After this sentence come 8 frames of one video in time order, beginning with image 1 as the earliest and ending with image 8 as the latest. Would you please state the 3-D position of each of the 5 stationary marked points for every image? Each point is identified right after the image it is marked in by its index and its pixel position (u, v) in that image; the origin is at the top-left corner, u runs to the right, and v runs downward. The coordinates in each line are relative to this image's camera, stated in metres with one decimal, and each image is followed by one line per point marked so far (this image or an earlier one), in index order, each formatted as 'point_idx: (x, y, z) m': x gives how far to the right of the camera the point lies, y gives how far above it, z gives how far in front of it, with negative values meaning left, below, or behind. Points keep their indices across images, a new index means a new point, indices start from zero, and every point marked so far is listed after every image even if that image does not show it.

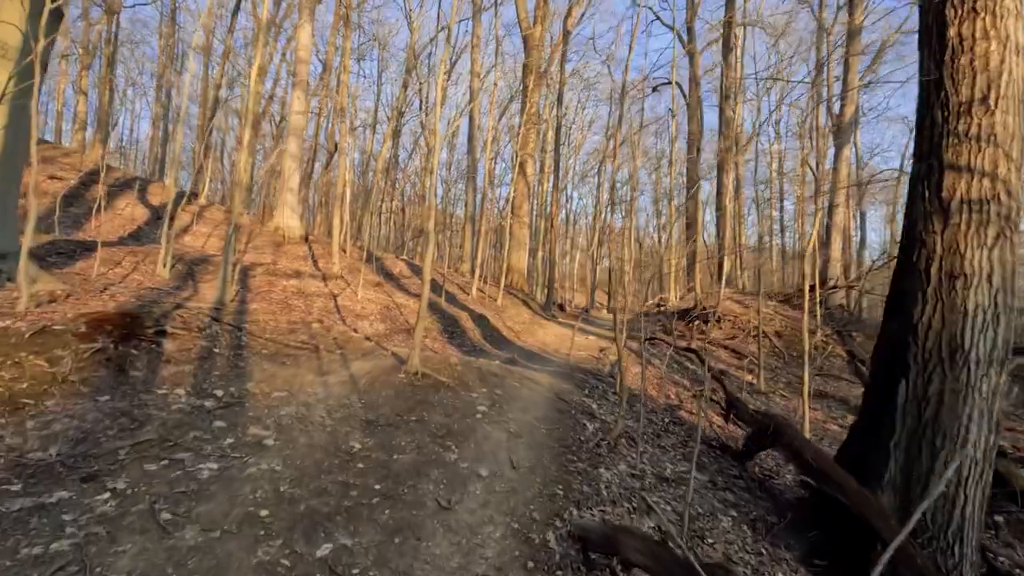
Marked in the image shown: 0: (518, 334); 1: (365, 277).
0: (+0.2, -1.2, +14.6) m
1: (-4.5, +0.3, +17.0) m
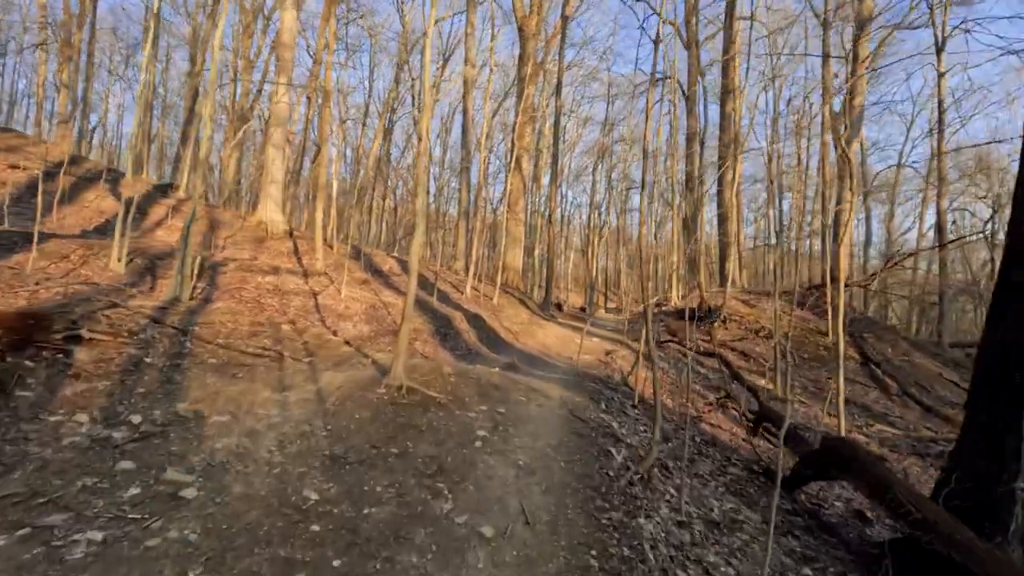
0: (+0.1, -1.1, +13.5) m
1: (-4.6, +0.4, +15.9) m
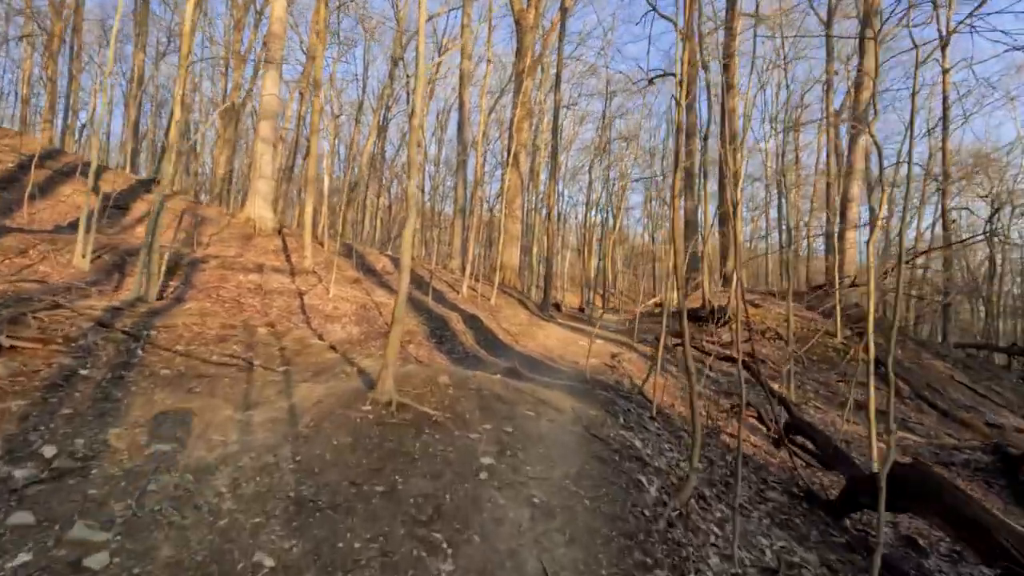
0: (+0.1, -1.1, +12.8) m
1: (-4.6, +0.4, +15.1) m
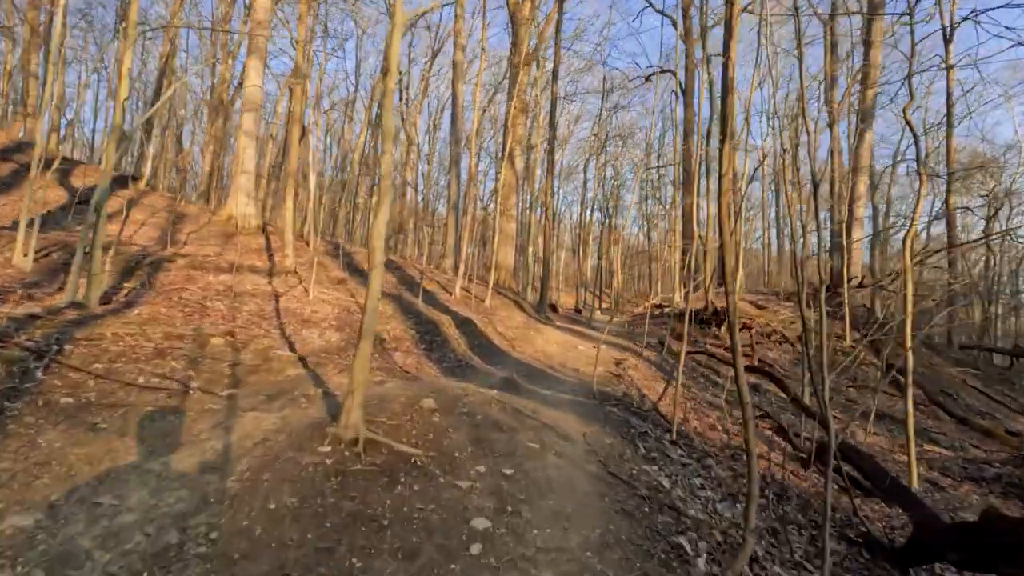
0: (0.0, -1.1, +11.9) m
1: (-4.7, +0.4, +14.2) m
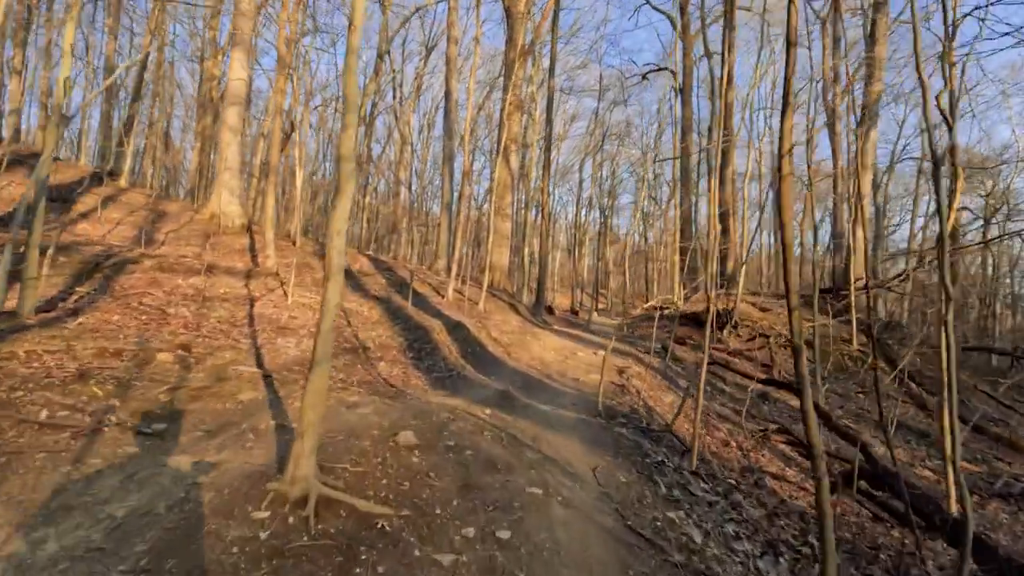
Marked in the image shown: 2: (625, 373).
0: (-0.1, -1.2, +11.2) m
1: (-4.9, +0.3, +13.4) m
2: (+2.0, -1.5, +9.9) m
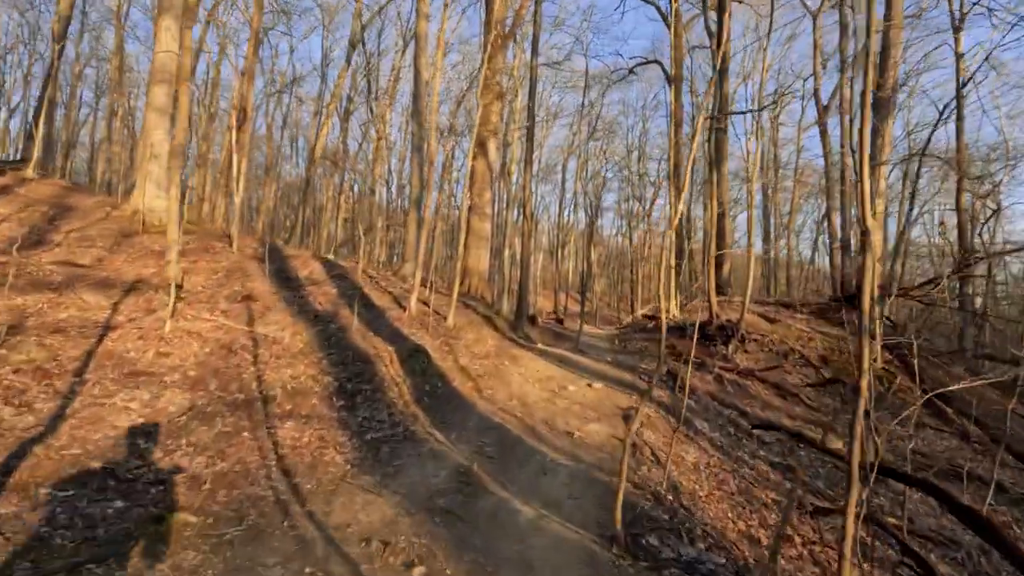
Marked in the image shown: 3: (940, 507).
0: (-0.5, -1.5, +8.7) m
1: (-5.4, 0.0, +10.8) m
2: (+1.6, -1.8, +7.5) m
3: (+6.0, -3.2, +7.4) m
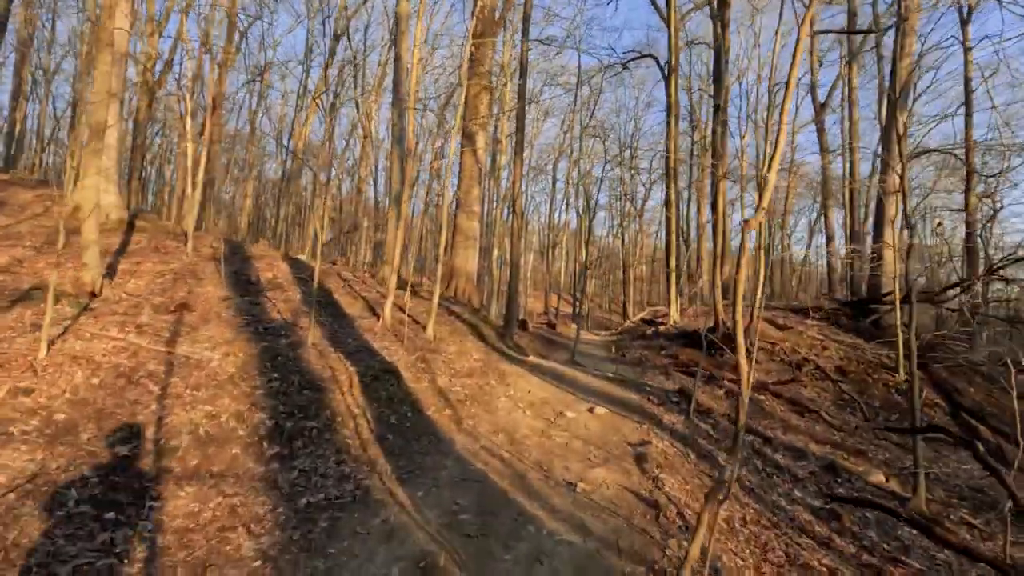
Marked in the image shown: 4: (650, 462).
0: (-0.7, -1.6, +7.2) m
1: (-5.6, -0.1, +9.2) m
2: (+1.5, -1.9, +6.0) m
3: (+5.9, -3.3, +6.1) m
4: (+1.5, -1.9, +6.0) m
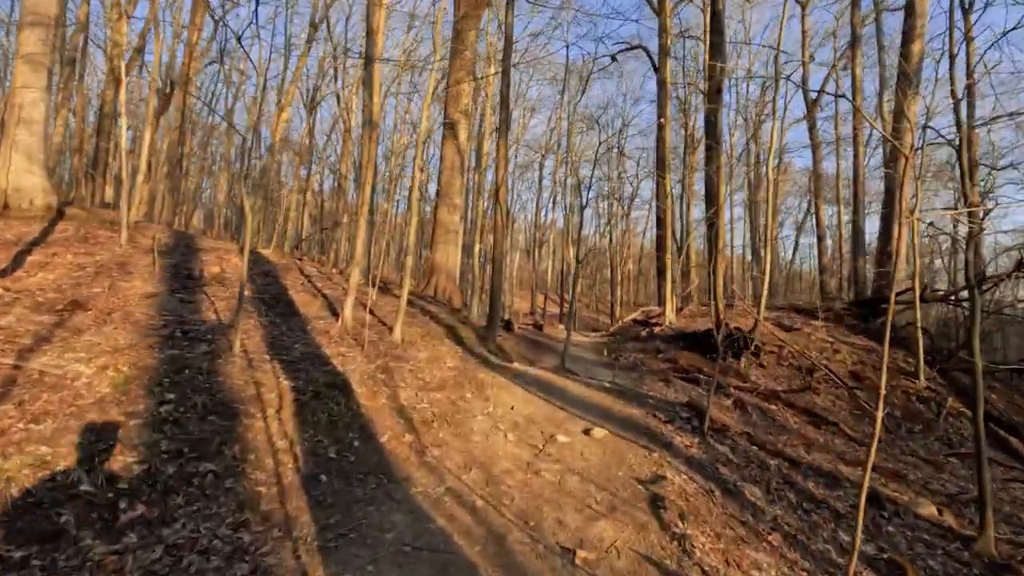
0: (-0.9, -1.5, +5.7) m
1: (-5.8, 0.0, +7.6) m
2: (+1.3, -1.8, +4.5) m
3: (+5.7, -3.3, +4.7) m
4: (+1.3, -1.8, +4.6) m
